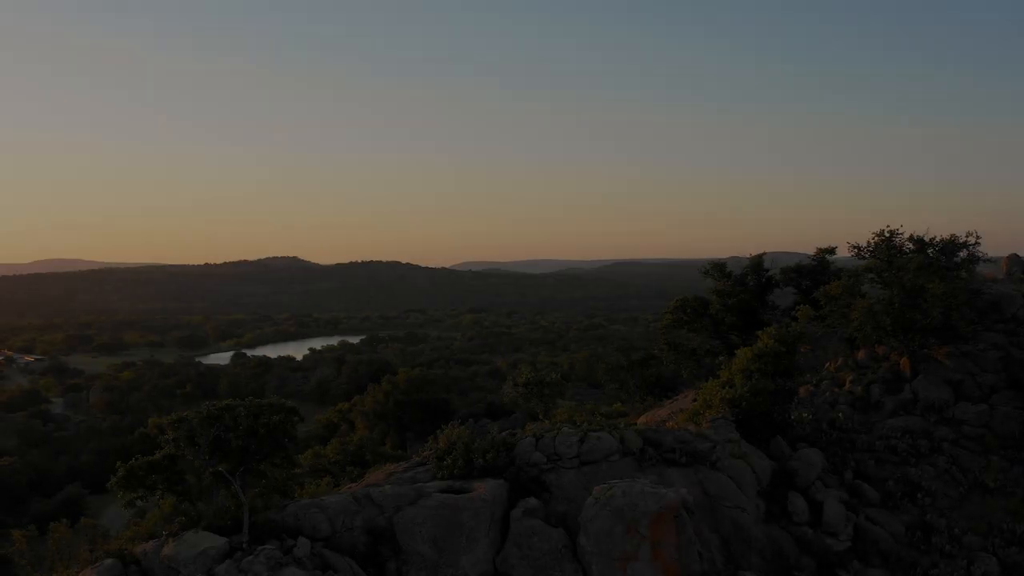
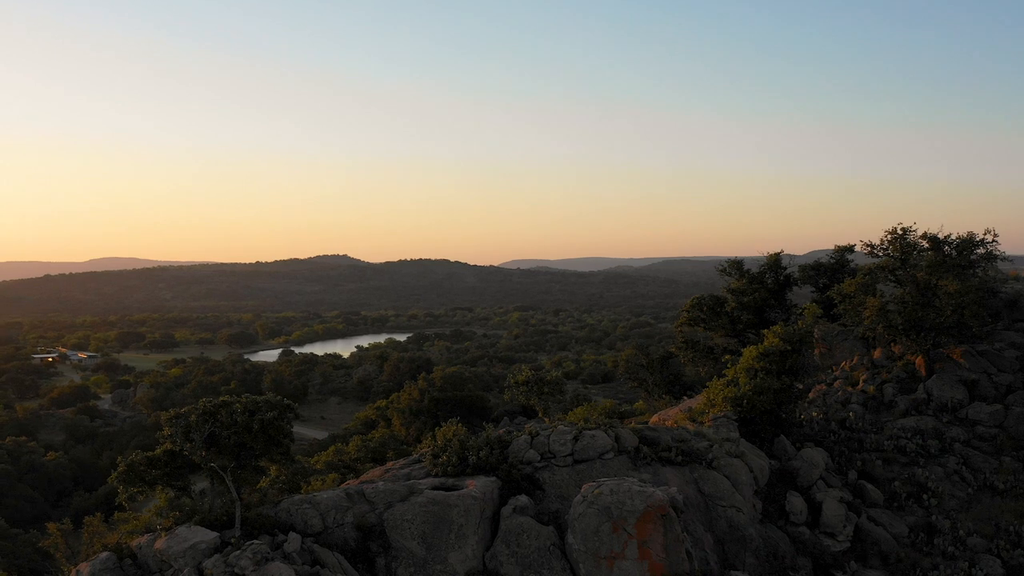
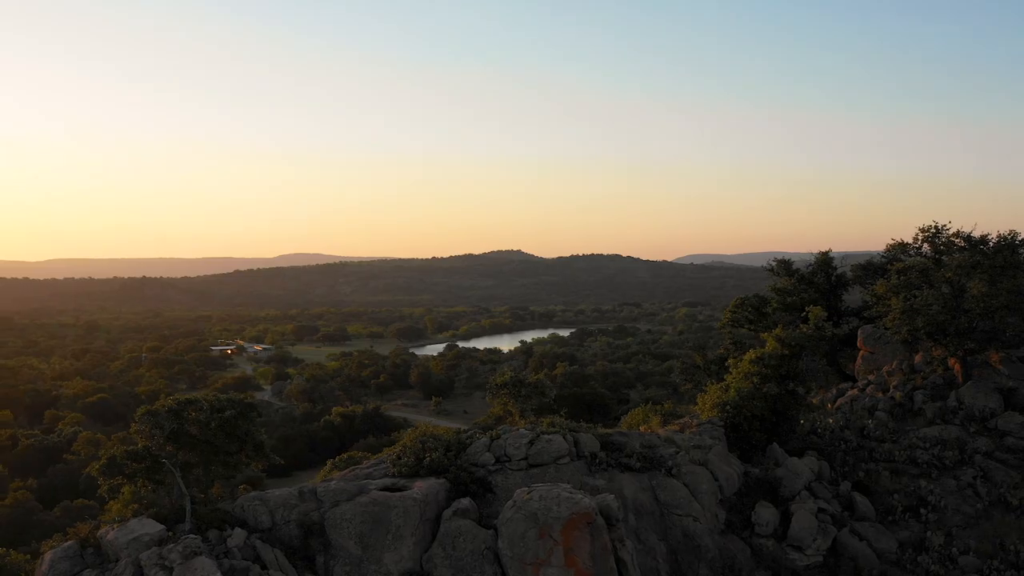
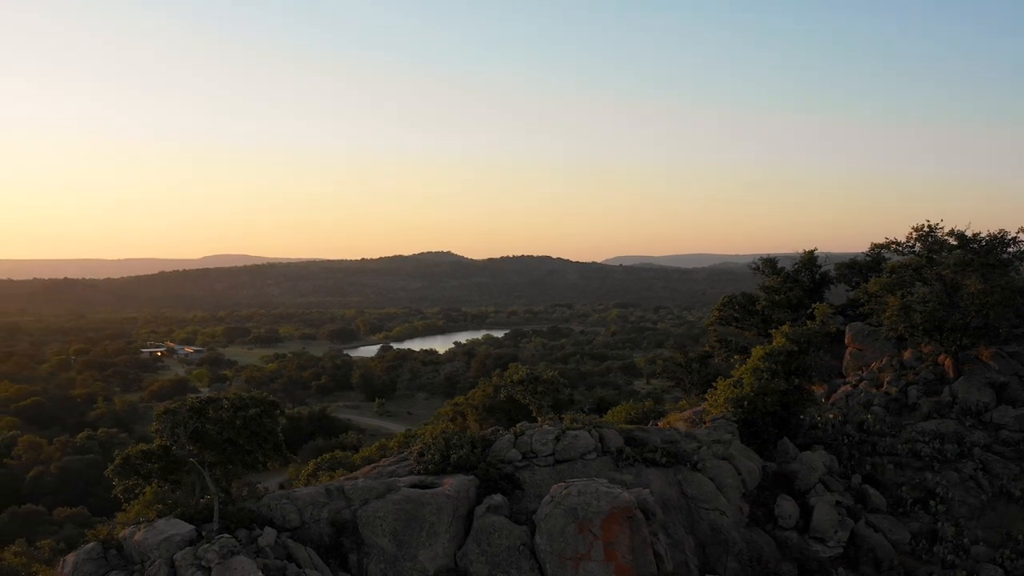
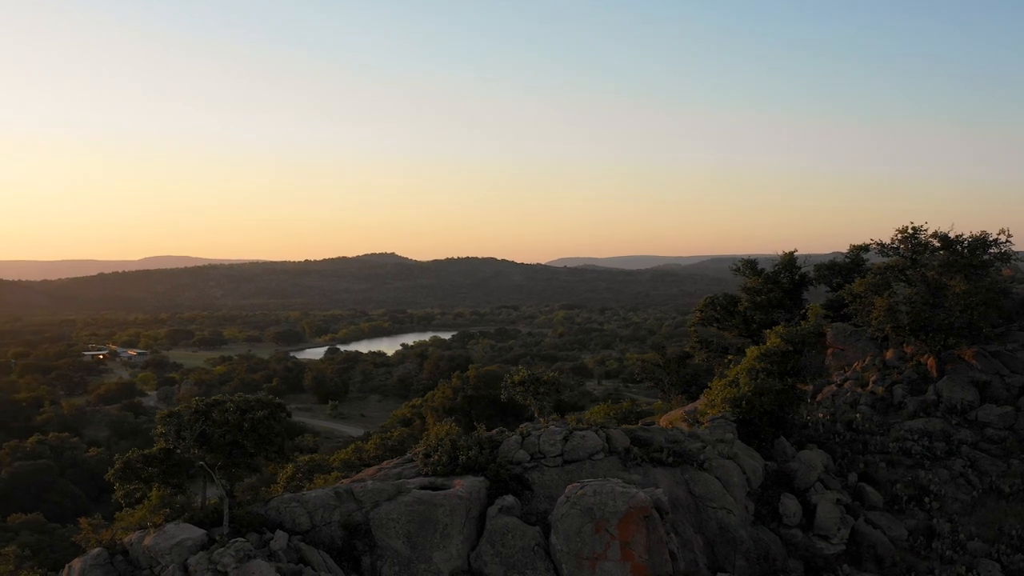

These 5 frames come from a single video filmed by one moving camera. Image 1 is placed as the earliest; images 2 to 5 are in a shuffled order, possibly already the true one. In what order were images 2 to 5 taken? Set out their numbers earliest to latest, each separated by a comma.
2, 5, 4, 3
